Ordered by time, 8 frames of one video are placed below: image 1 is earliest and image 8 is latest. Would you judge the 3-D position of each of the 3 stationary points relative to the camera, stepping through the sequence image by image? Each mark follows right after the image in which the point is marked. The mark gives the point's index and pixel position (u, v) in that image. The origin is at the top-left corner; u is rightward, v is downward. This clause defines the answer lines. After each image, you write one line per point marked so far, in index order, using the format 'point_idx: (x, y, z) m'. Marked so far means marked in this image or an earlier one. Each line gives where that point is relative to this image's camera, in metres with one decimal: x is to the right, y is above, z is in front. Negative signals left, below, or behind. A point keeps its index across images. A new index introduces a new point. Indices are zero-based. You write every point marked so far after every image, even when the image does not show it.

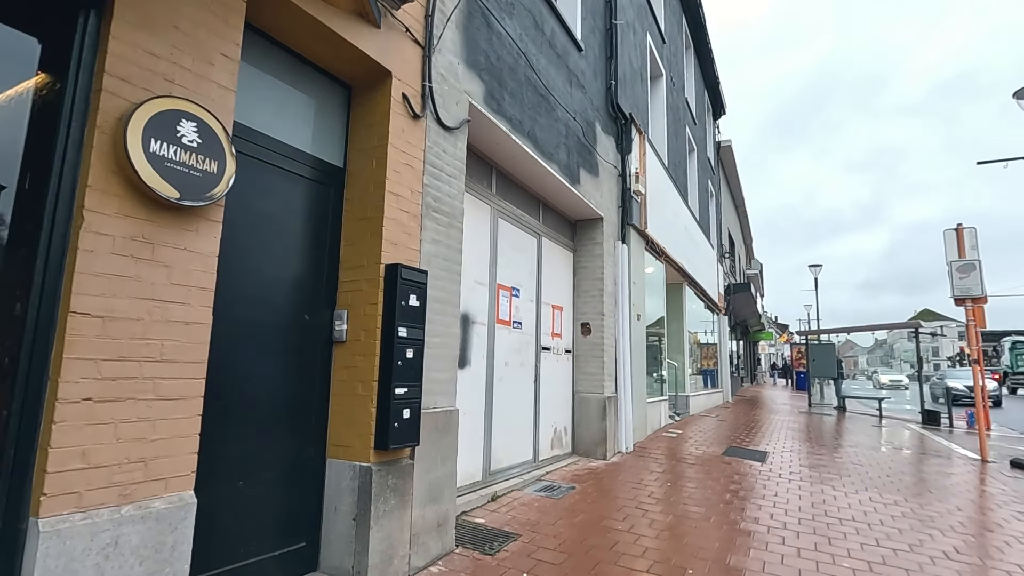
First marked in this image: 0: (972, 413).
0: (+12.1, -3.3, +14.1) m
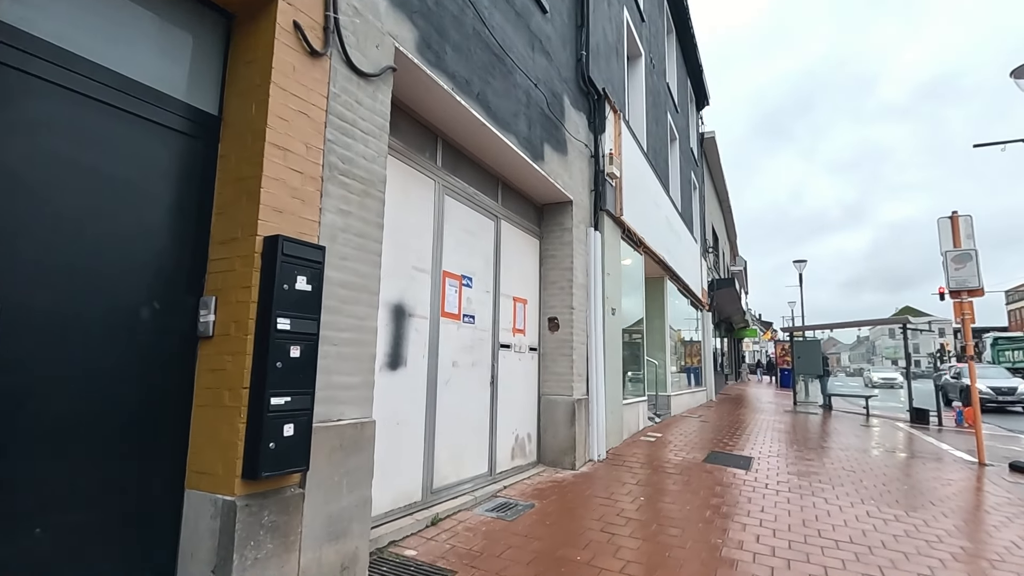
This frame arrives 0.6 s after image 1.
0: (+11.4, -3.1, +13.7) m
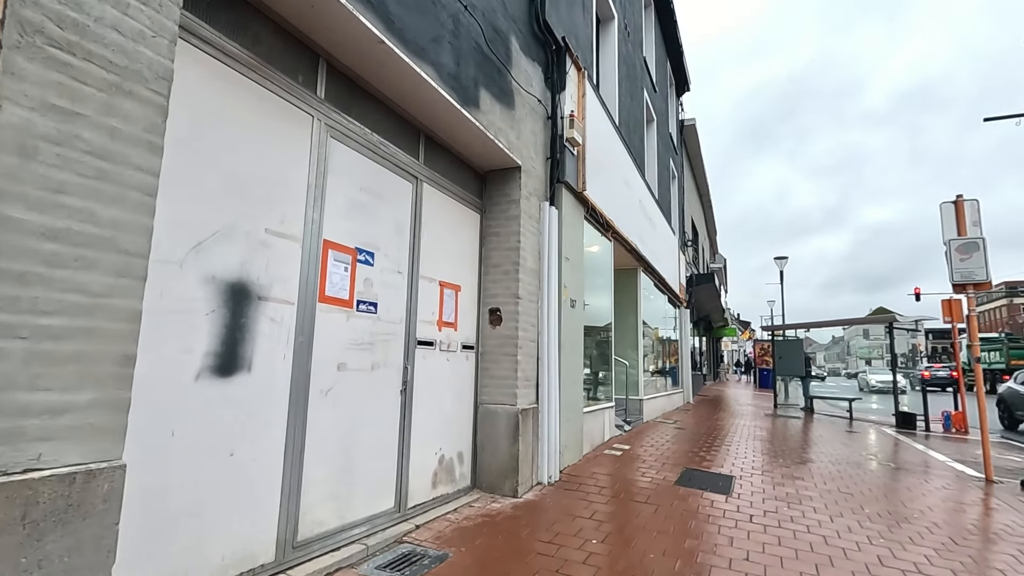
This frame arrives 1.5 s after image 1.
0: (+10.5, -3.1, +12.9) m
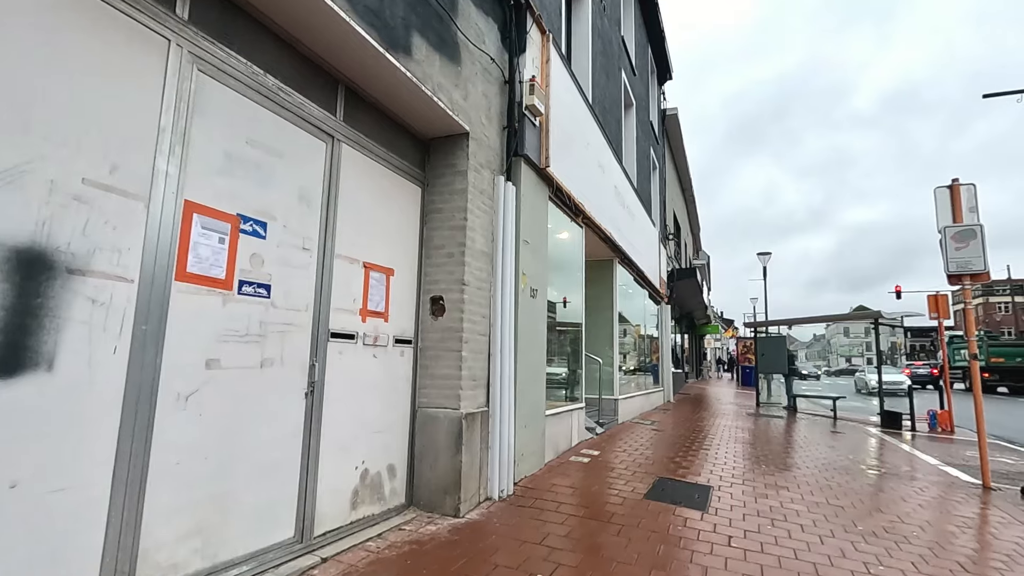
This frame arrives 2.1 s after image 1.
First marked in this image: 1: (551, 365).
0: (+9.9, -3.0, +12.5) m
1: (+0.5, -0.9, +6.4) m
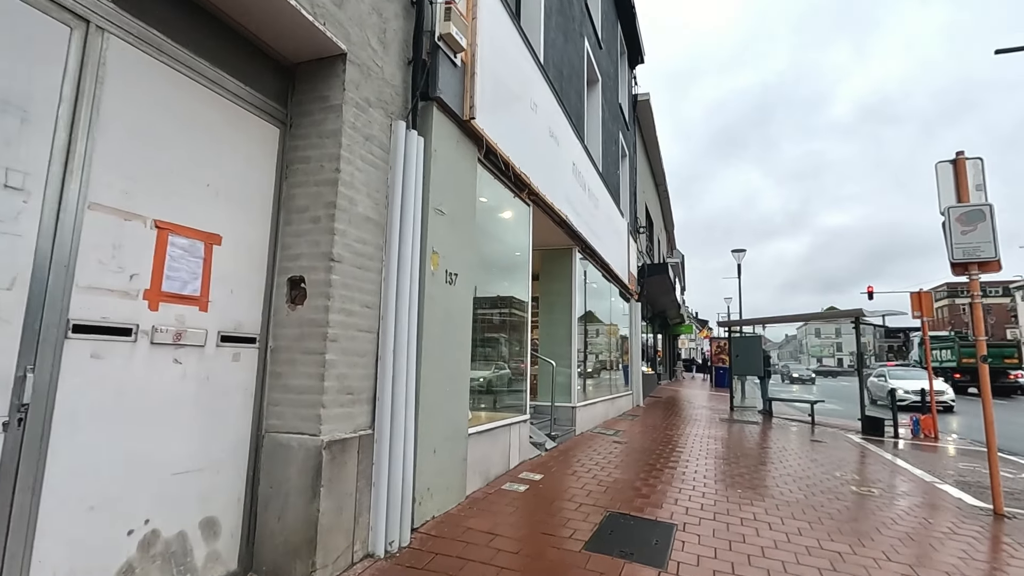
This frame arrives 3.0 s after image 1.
0: (+8.9, -2.9, +11.8) m
1: (-0.3, -0.8, +5.3) m
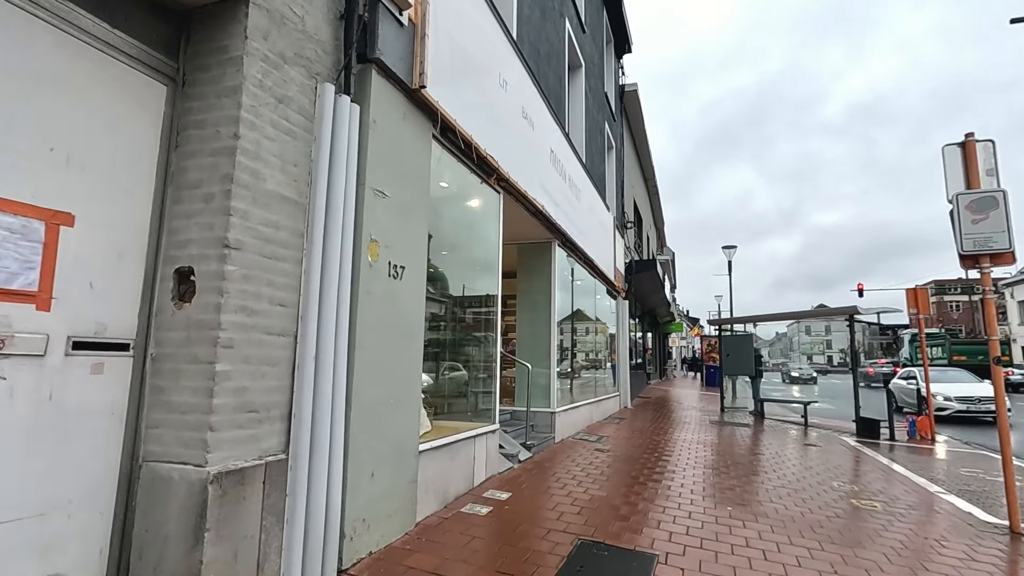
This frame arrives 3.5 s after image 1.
0: (+8.5, -2.8, +11.3) m
1: (-0.6, -0.8, +4.7) m
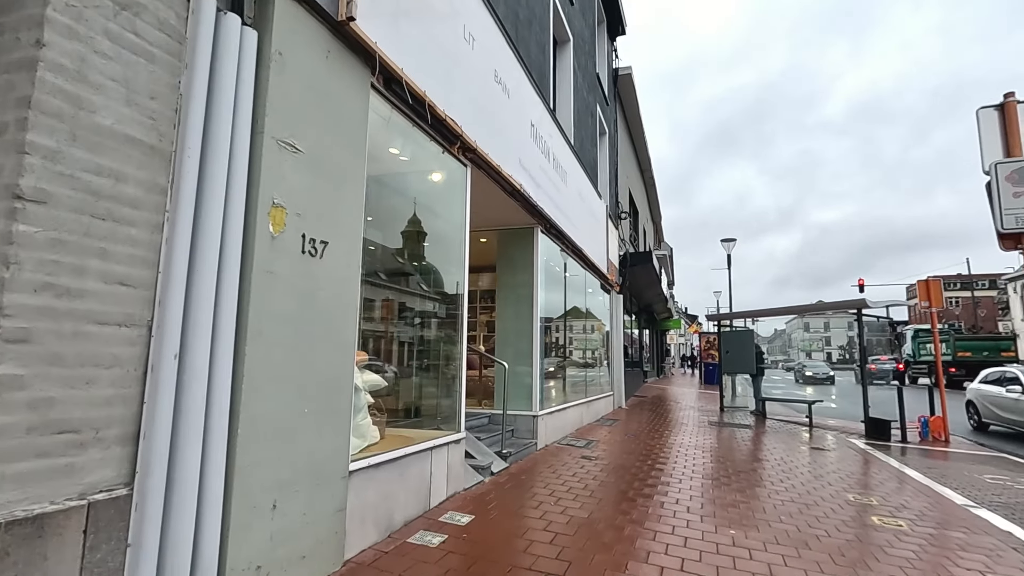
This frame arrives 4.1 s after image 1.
0: (+8.2, -2.6, +10.6) m
1: (-0.9, -0.6, +4.0) m
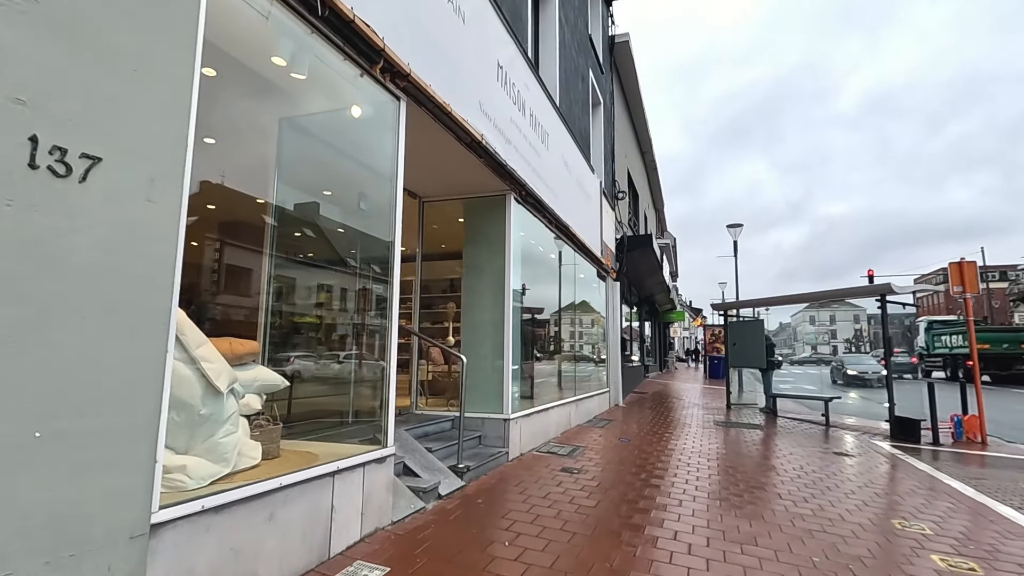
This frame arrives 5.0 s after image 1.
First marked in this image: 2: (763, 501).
0: (+7.9, -2.3, +9.4) m
1: (-1.2, -0.5, +2.8) m
2: (+2.5, -2.1, +5.4) m
